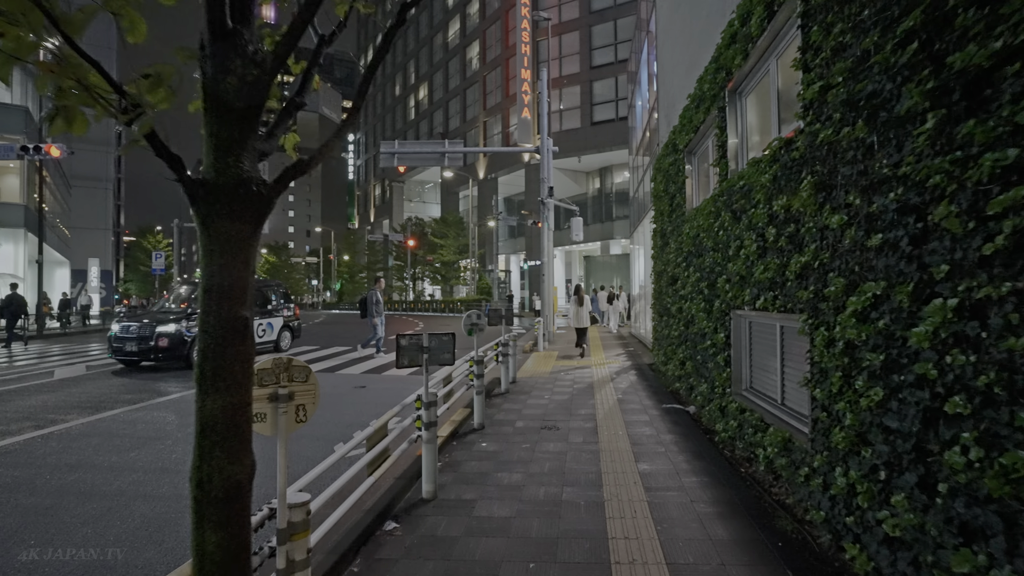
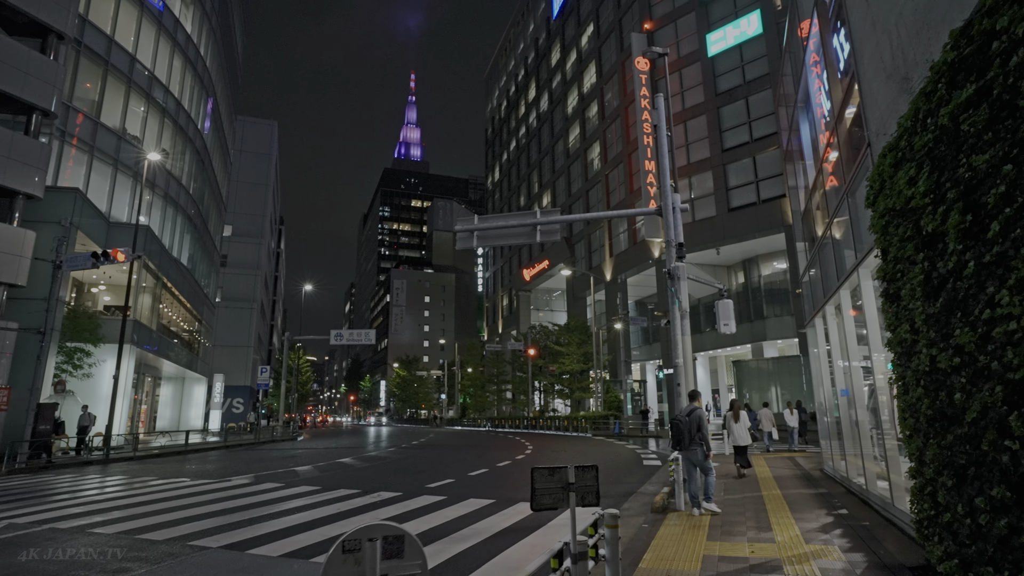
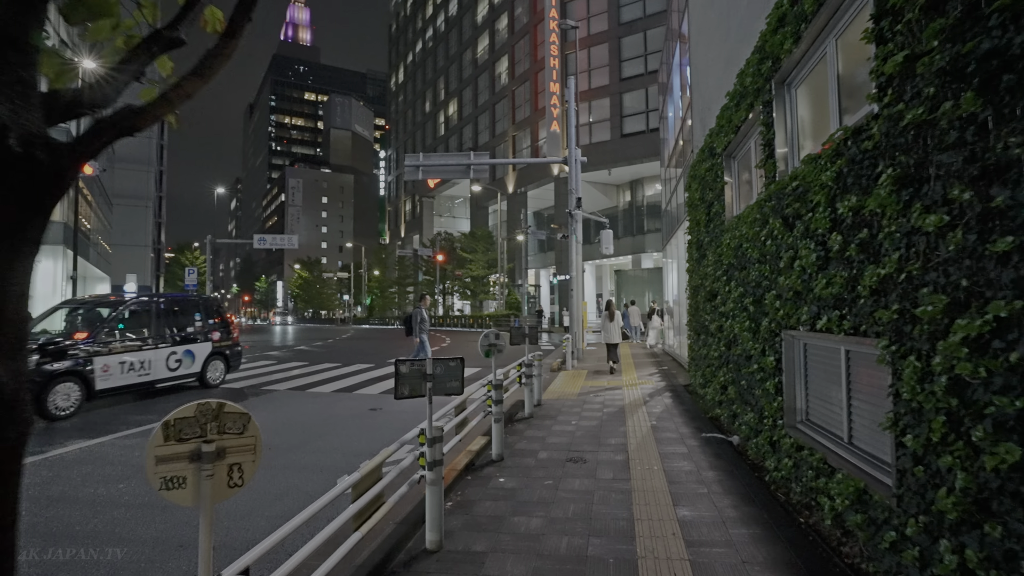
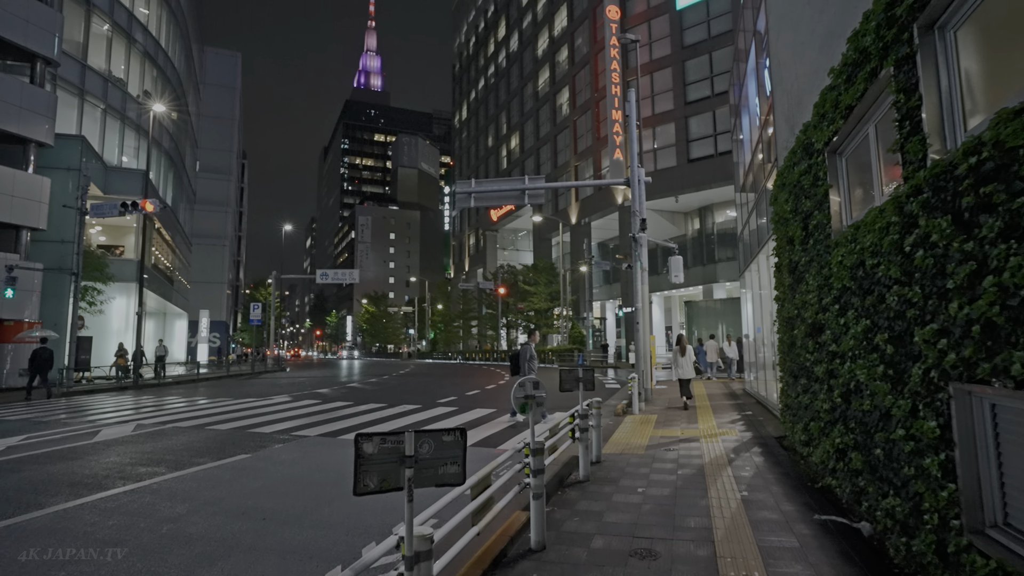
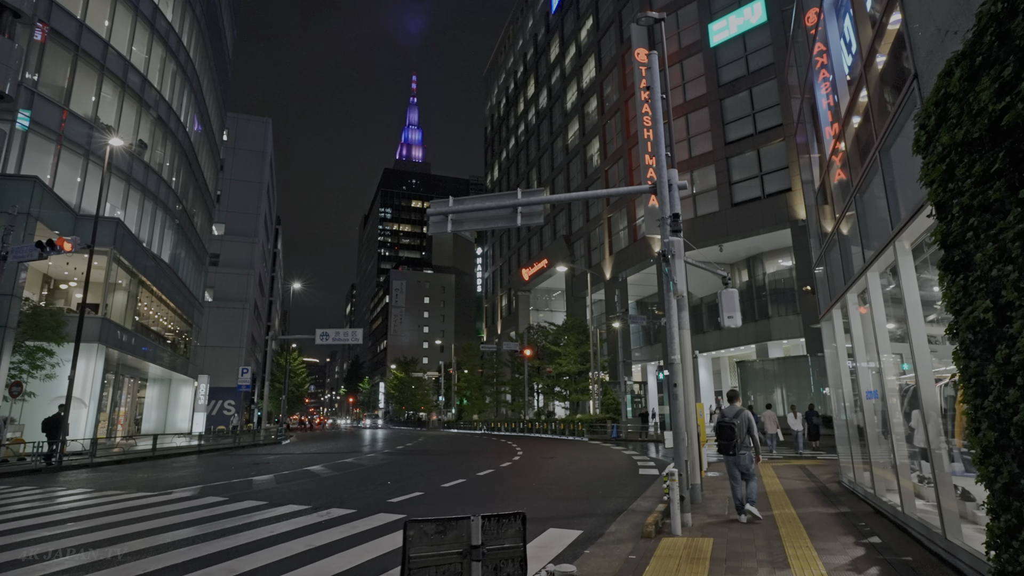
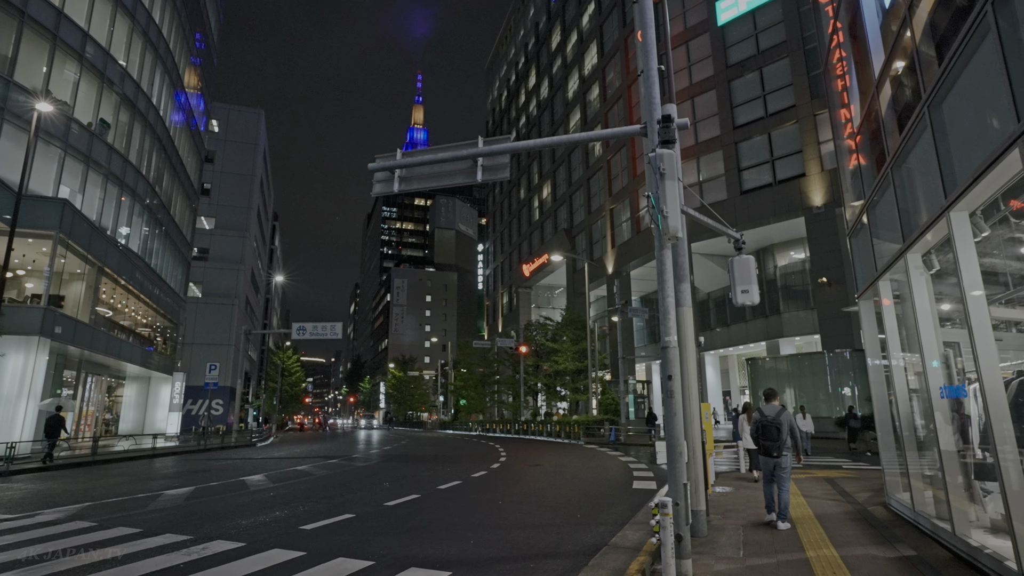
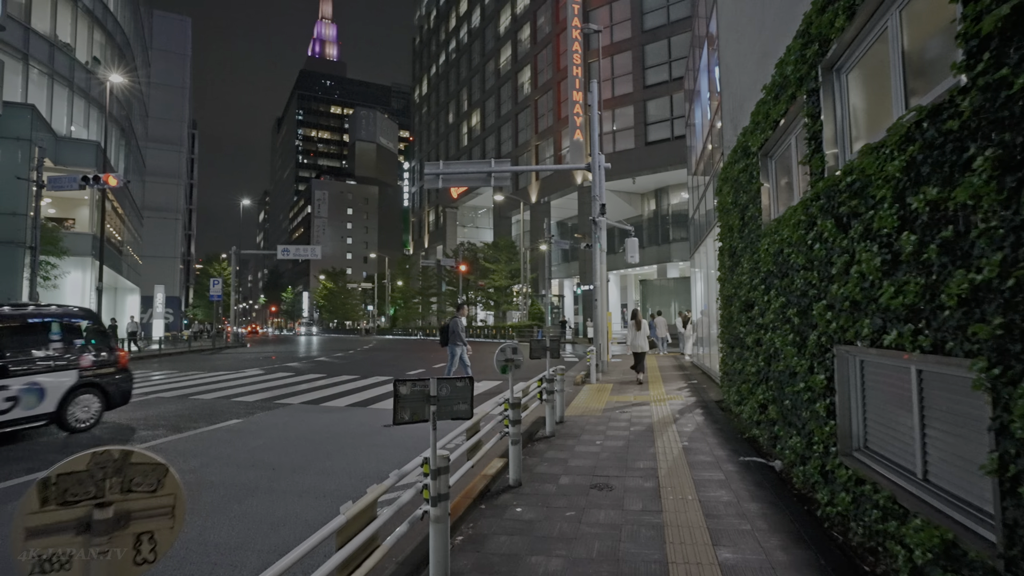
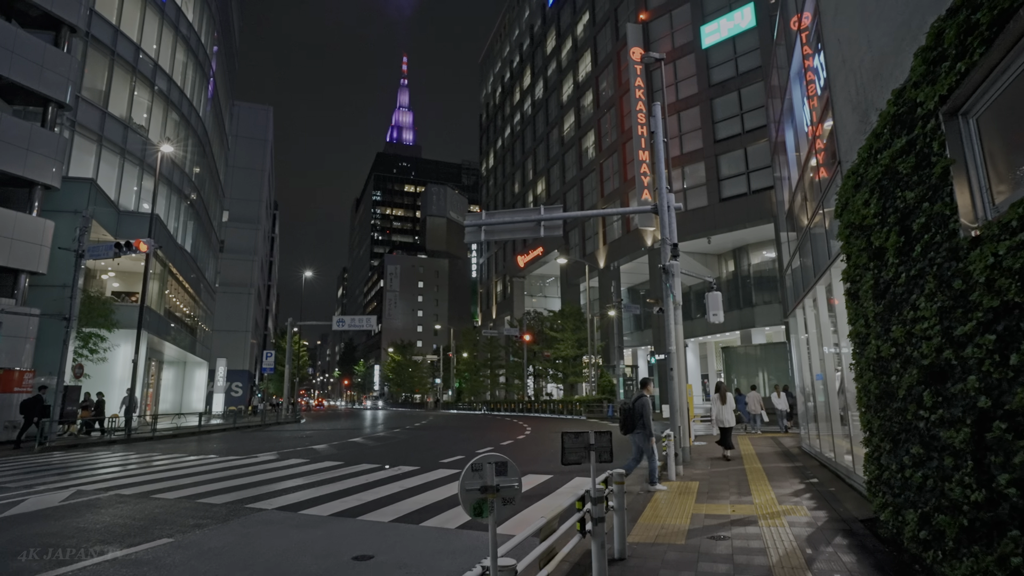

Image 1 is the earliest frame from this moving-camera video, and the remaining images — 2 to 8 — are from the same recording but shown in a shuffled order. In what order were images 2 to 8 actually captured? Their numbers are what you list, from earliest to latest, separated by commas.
3, 7, 4, 8, 2, 5, 6
